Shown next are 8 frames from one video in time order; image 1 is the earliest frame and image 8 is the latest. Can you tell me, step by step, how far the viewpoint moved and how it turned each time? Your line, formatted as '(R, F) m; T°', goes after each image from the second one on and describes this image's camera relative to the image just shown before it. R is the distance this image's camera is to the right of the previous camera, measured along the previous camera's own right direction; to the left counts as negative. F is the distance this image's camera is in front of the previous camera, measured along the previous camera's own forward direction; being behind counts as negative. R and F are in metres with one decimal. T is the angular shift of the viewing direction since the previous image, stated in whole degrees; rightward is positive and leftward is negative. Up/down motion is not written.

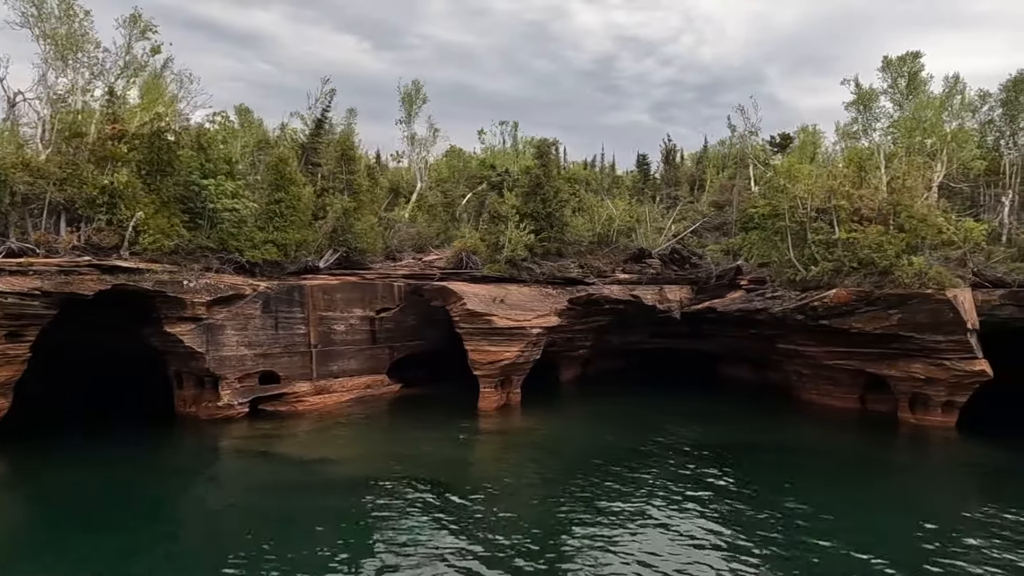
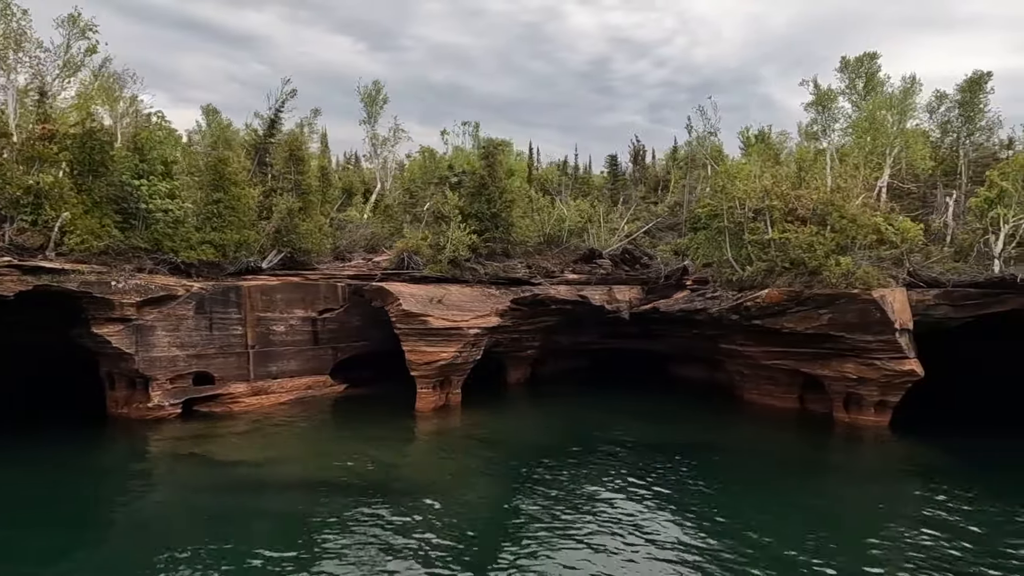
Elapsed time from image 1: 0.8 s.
(+1.6, 0.0) m; 0°
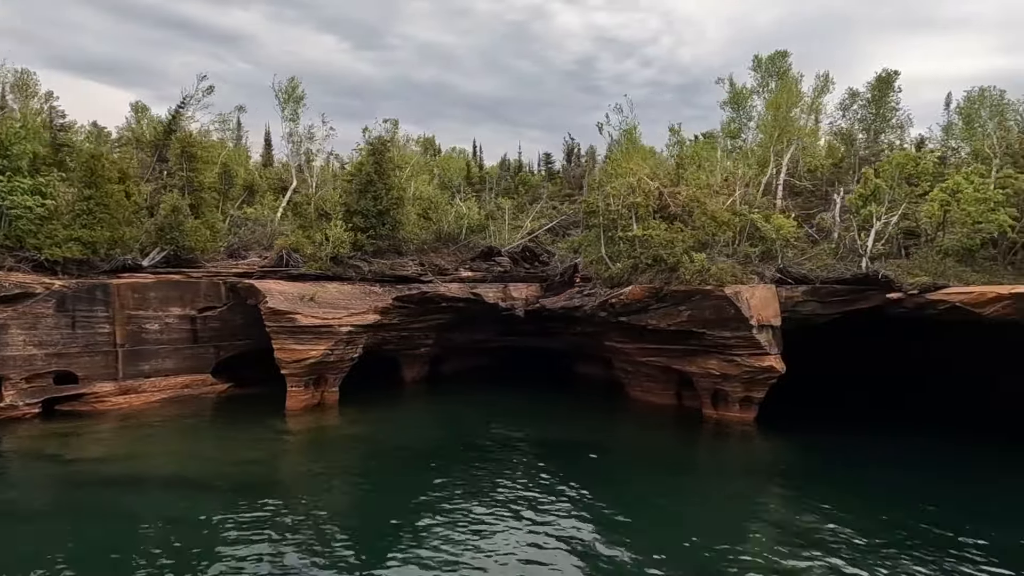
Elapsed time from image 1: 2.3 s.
(+3.1, +0.1) m; +1°
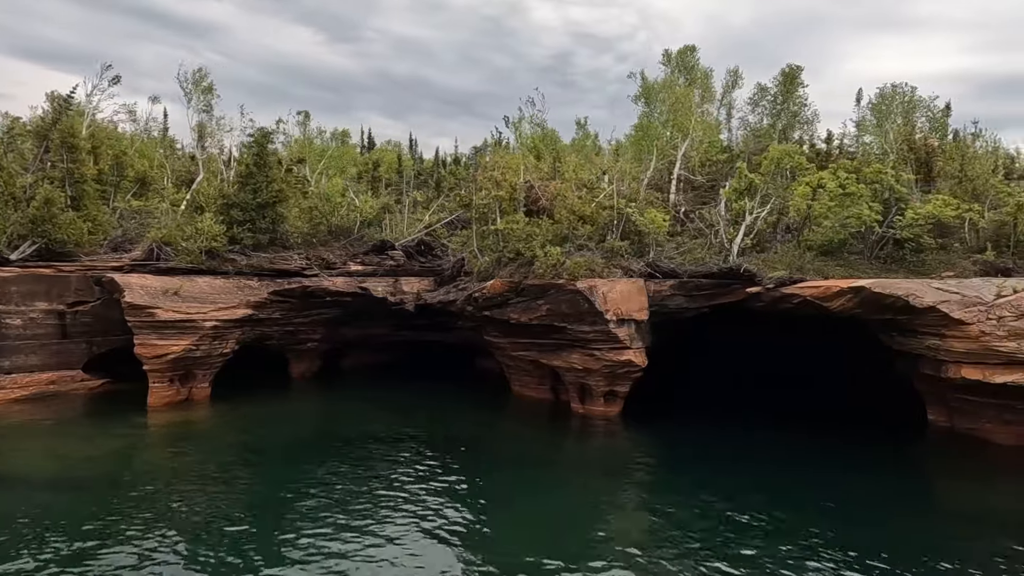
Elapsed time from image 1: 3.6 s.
(+2.9, +0.2) m; +2°
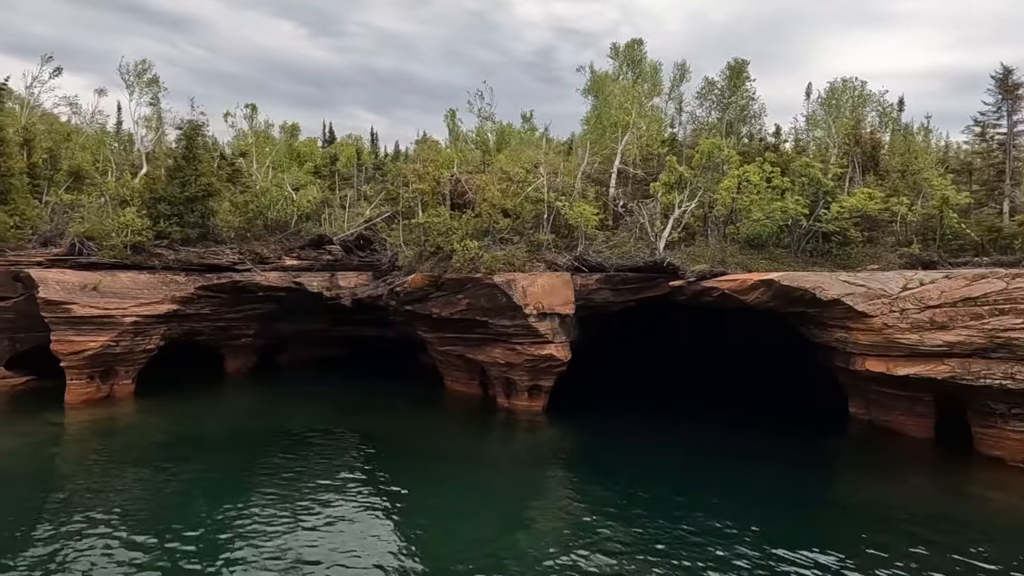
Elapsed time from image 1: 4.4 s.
(+1.5, +0.1) m; +1°
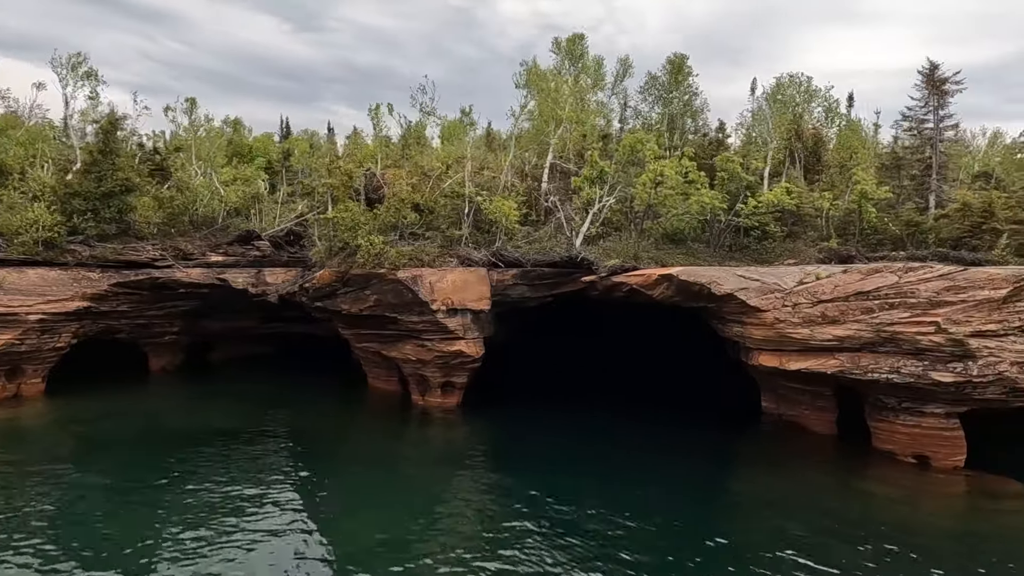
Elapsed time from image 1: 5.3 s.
(+1.8, +0.2) m; +1°
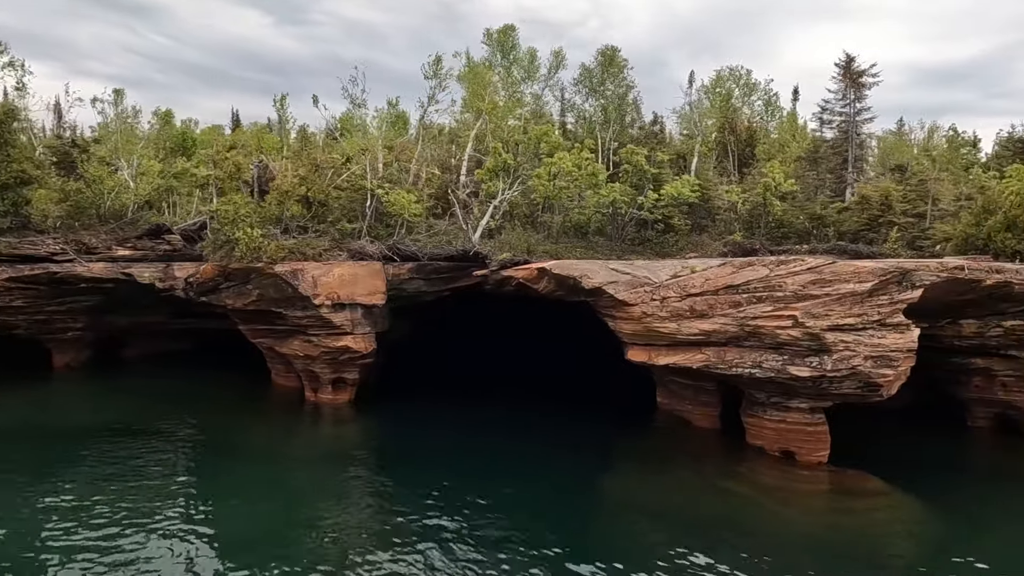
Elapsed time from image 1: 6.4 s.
(+2.3, +0.3) m; +1°
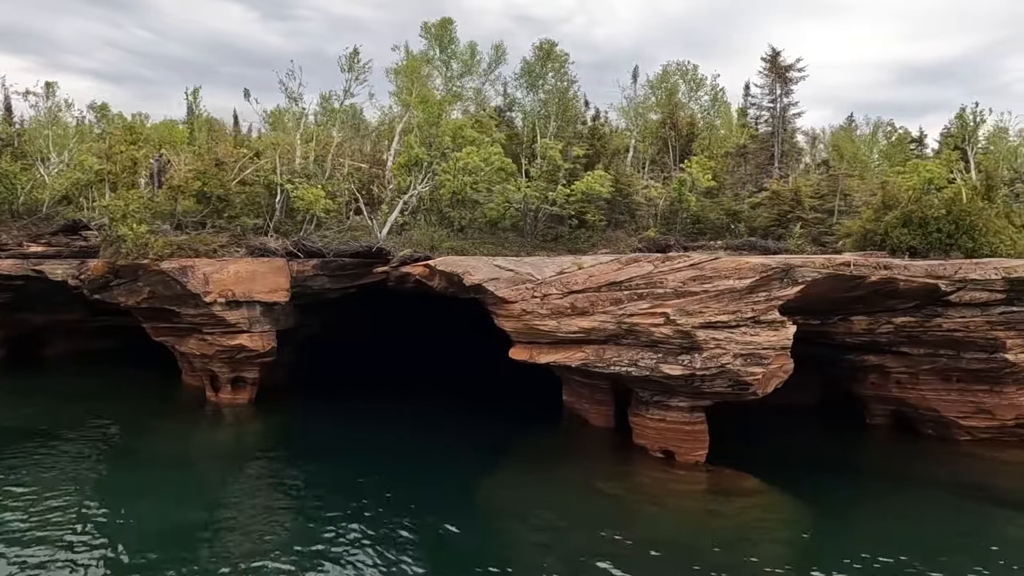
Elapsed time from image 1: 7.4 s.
(+2.0, +0.3) m; +1°
